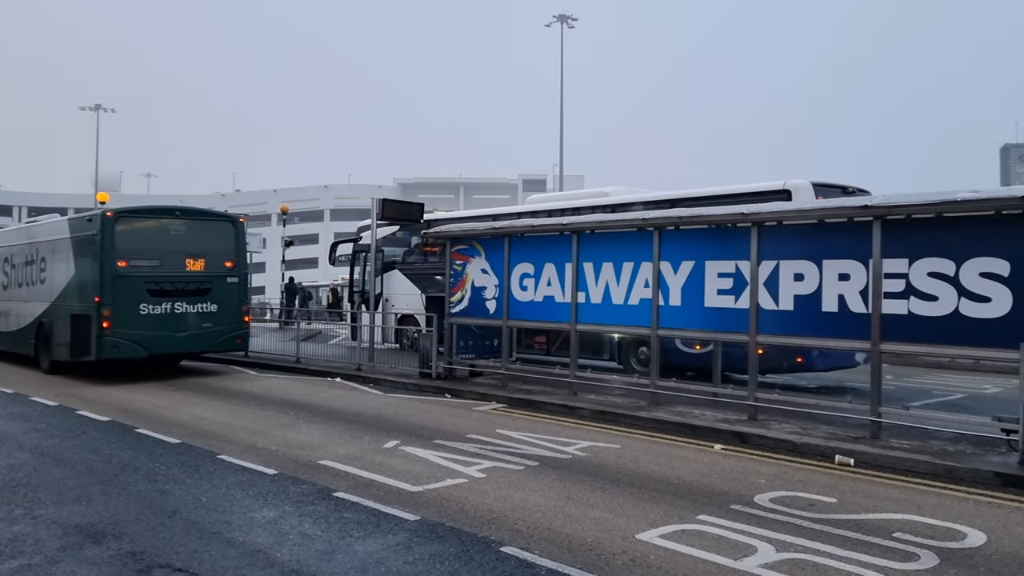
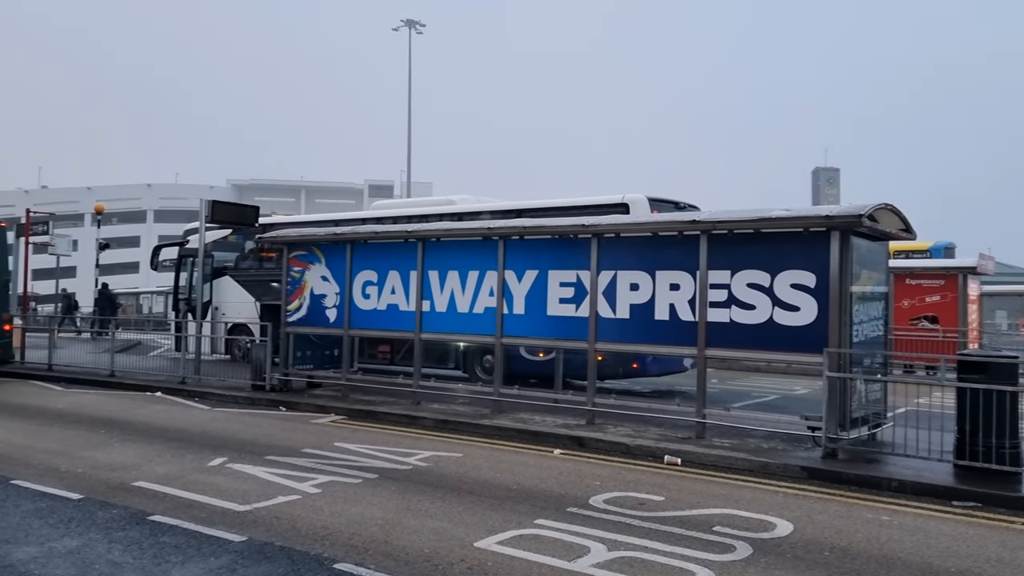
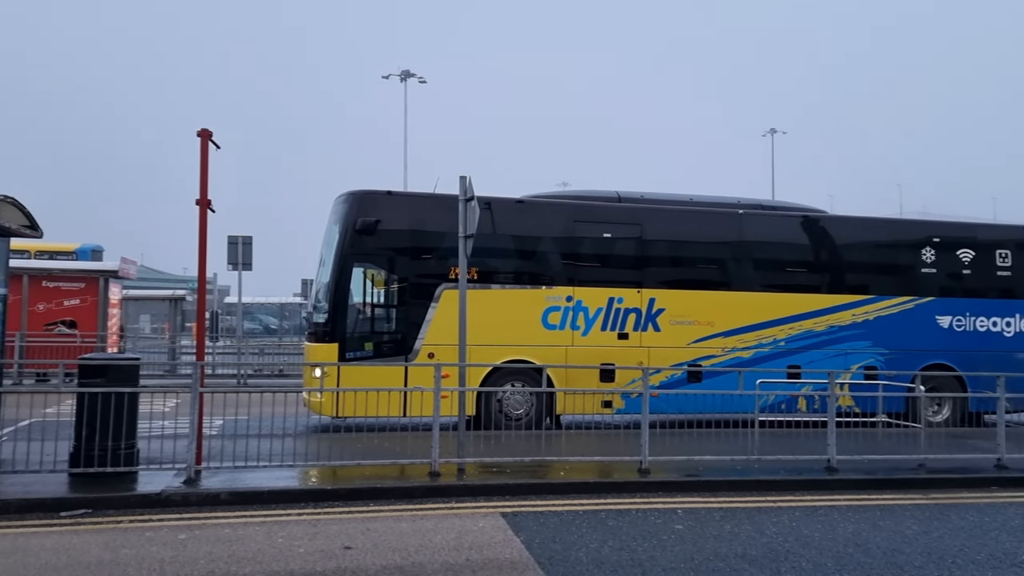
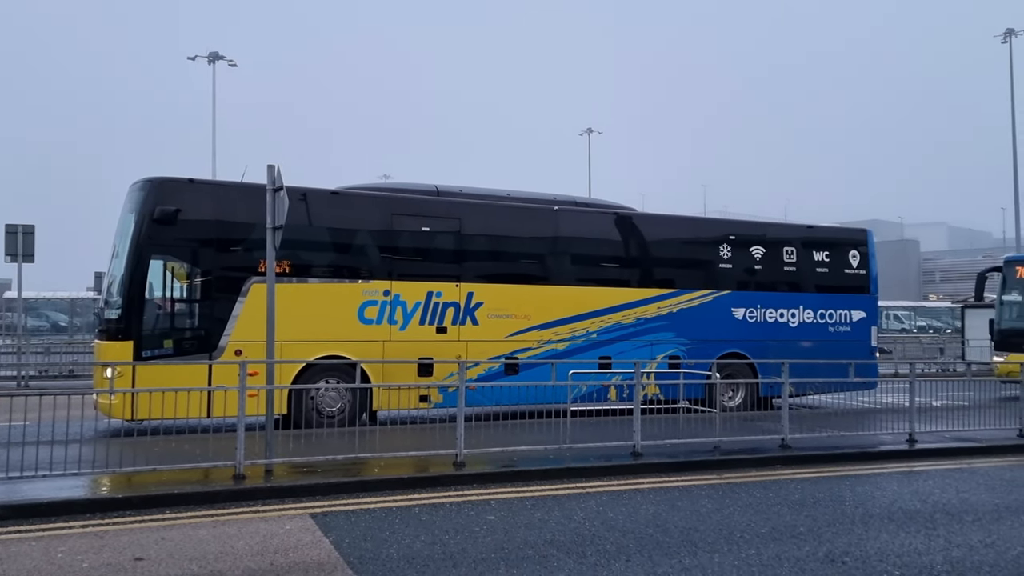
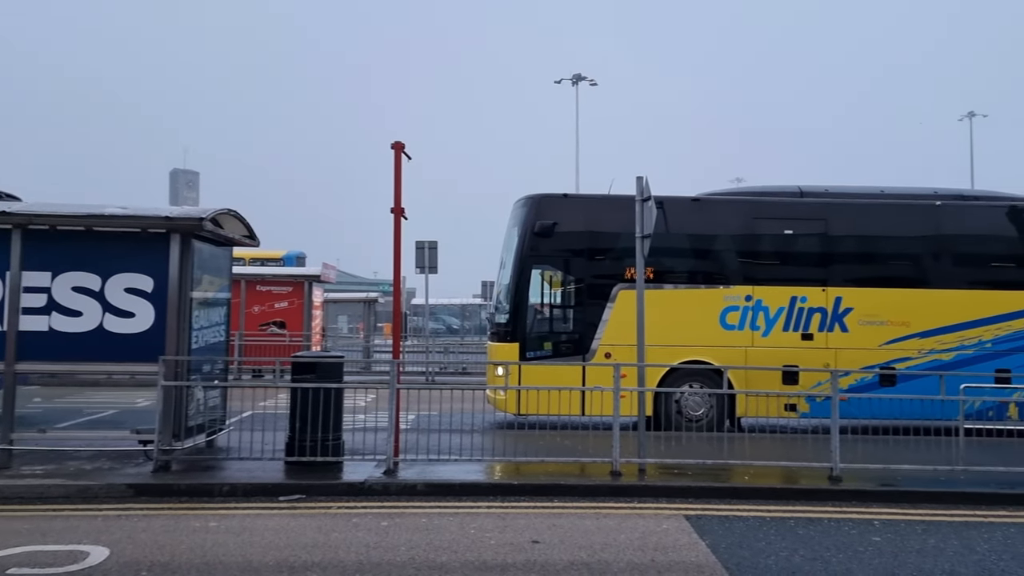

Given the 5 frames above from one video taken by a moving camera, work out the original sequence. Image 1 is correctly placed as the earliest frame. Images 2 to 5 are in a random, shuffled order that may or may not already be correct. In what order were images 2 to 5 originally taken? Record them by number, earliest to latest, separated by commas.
2, 5, 3, 4
